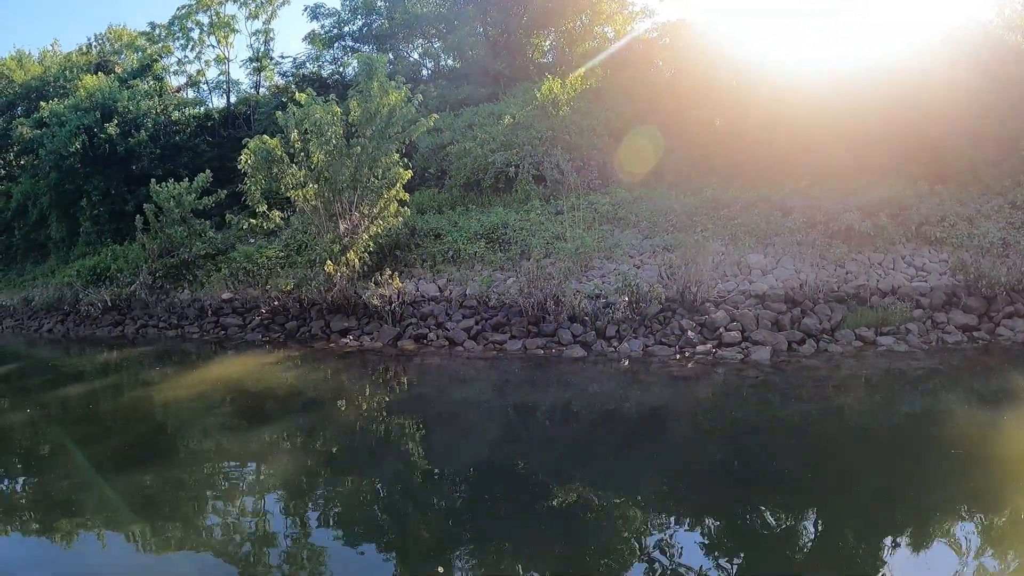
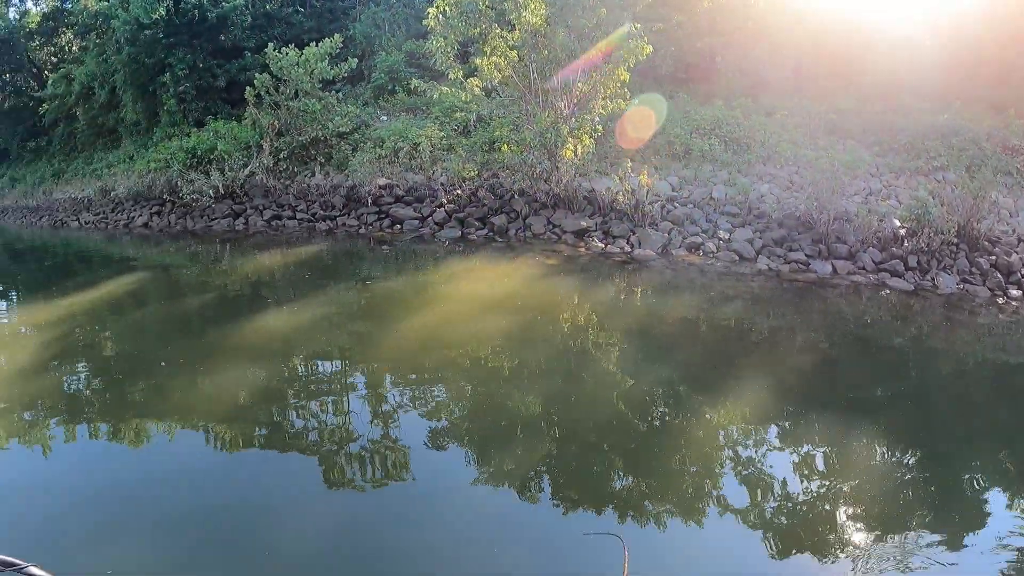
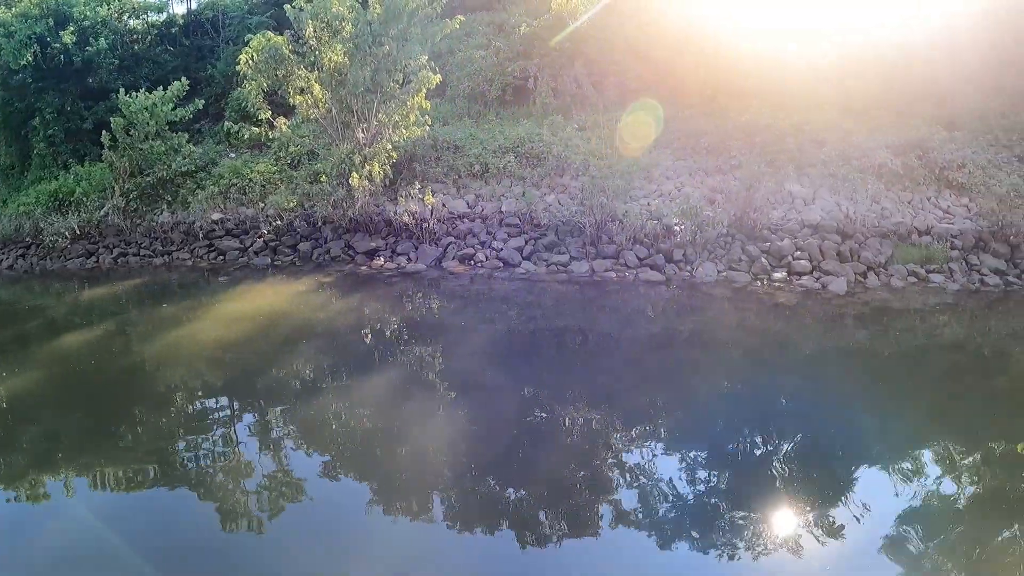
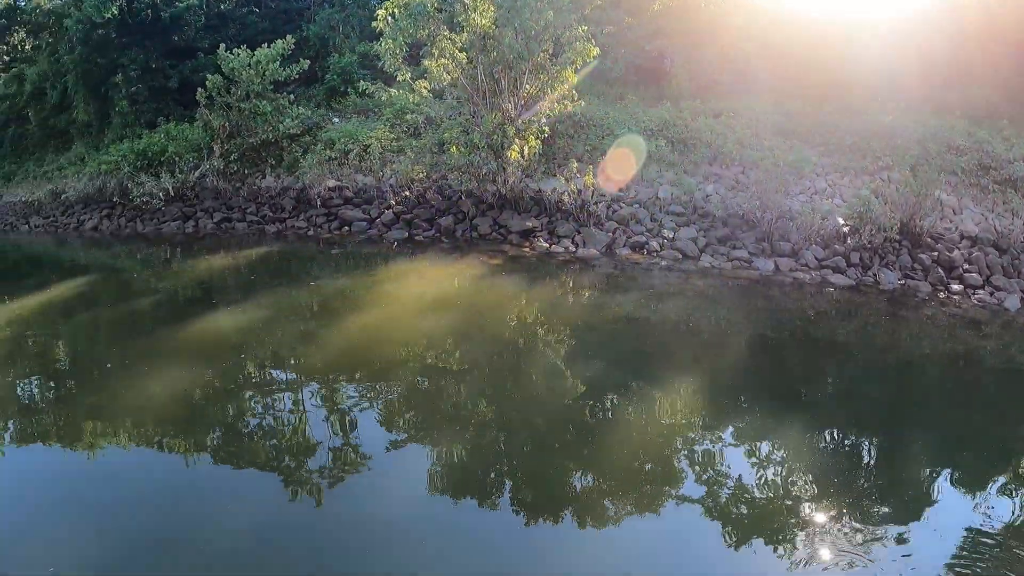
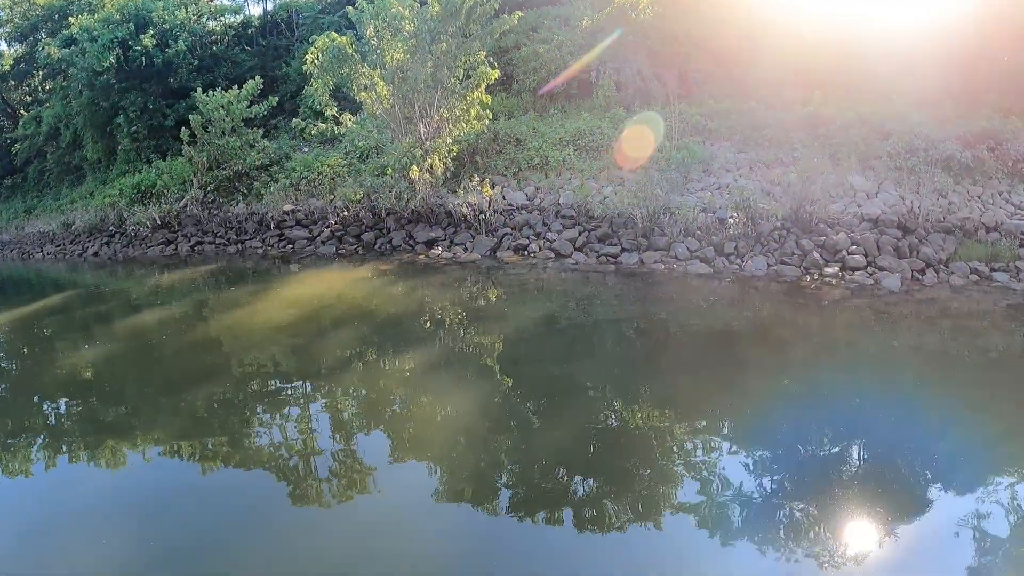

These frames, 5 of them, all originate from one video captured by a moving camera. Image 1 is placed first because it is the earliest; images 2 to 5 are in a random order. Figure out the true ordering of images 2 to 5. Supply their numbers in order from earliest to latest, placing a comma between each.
5, 3, 4, 2
